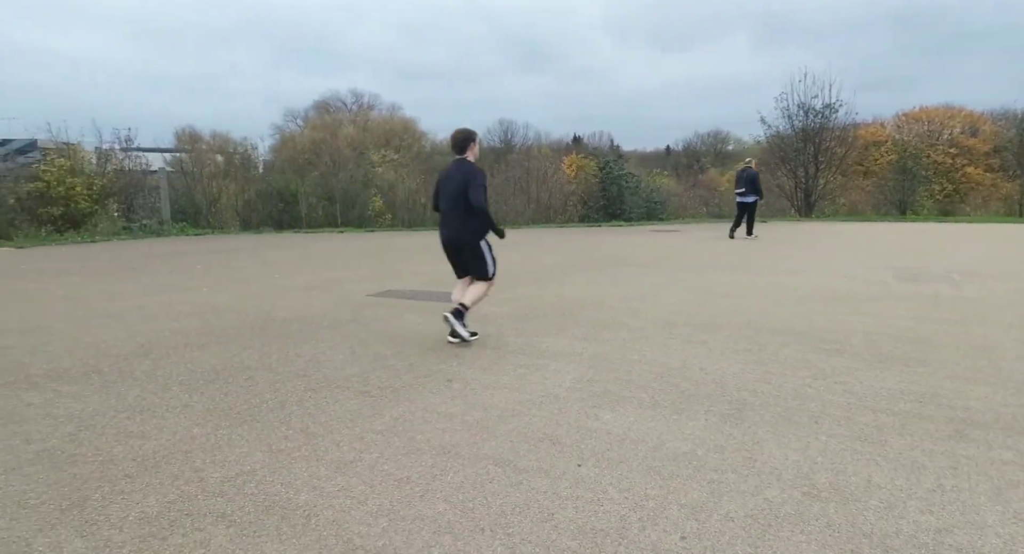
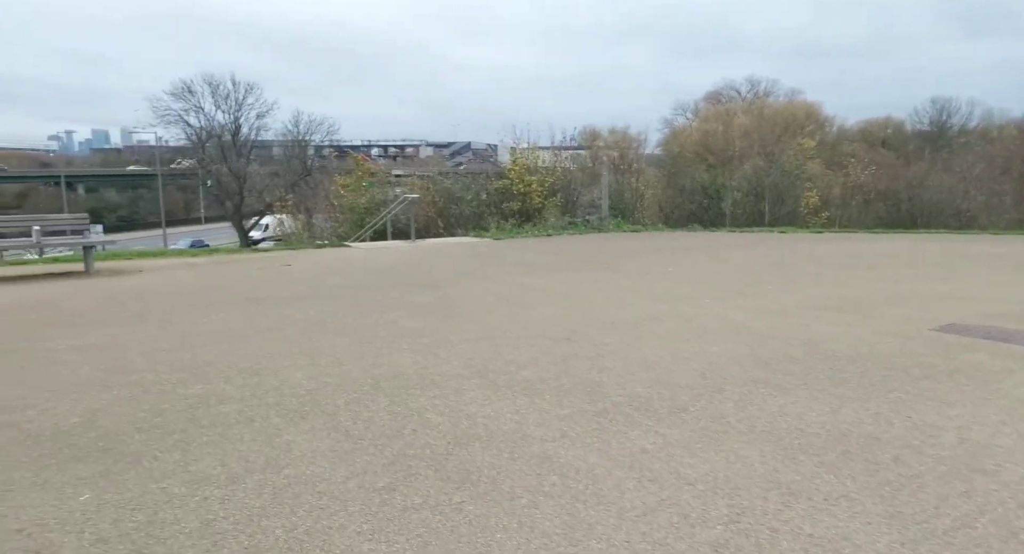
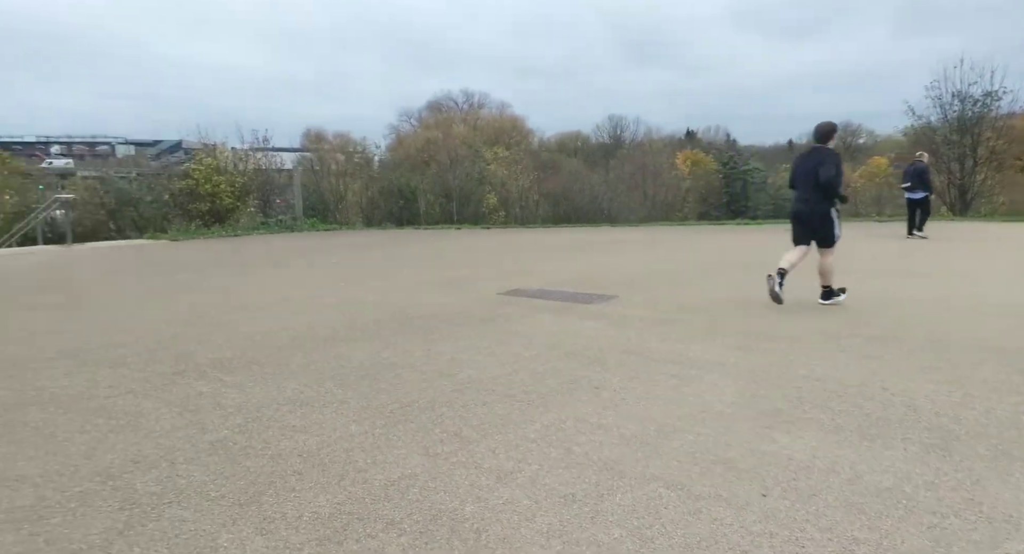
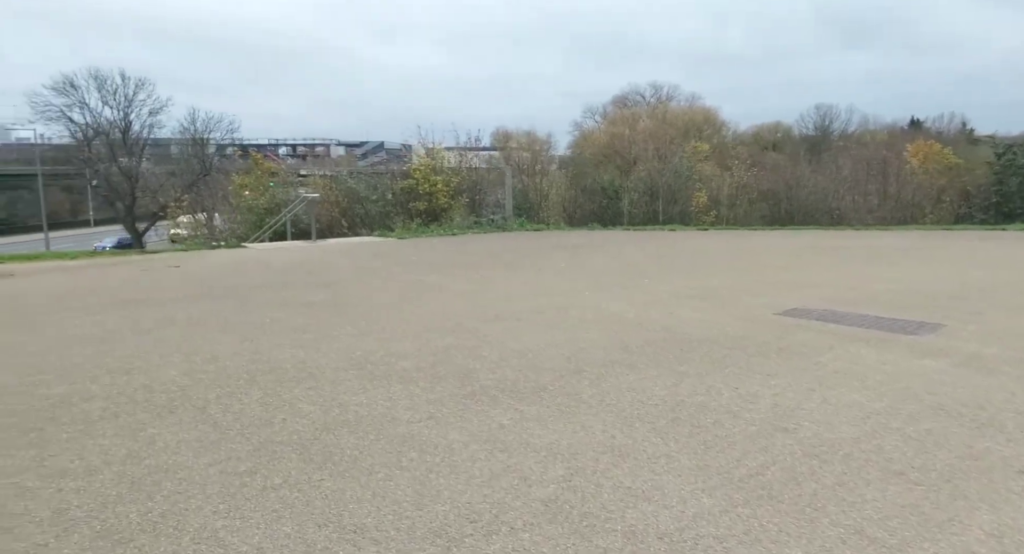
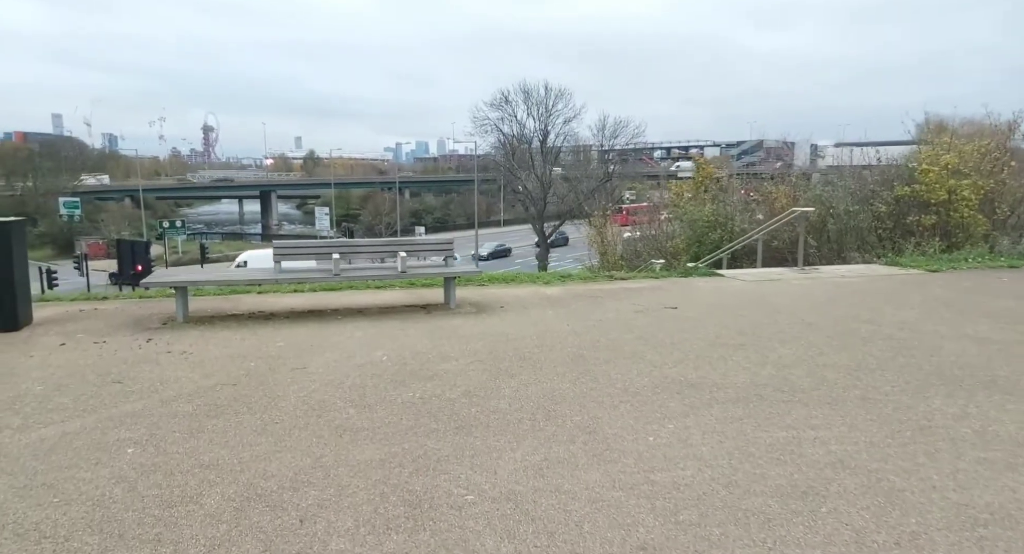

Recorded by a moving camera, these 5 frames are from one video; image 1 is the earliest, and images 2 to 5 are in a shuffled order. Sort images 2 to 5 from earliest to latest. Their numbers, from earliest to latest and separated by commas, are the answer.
3, 4, 2, 5
